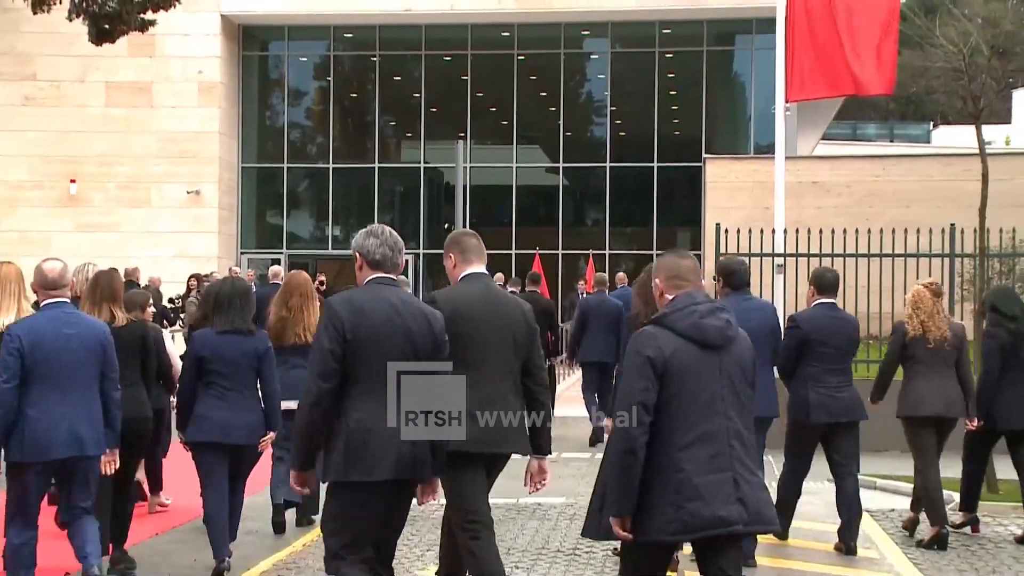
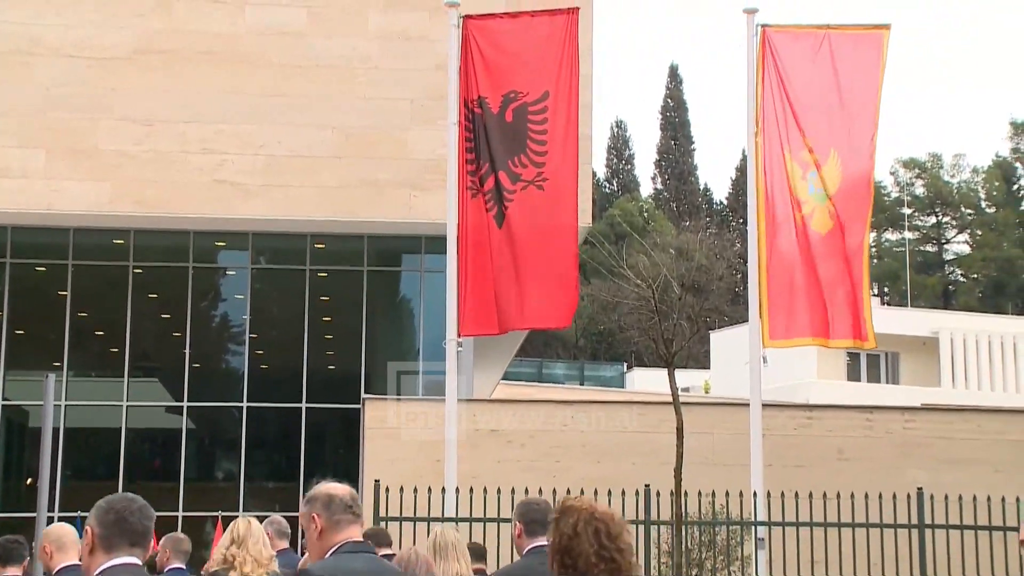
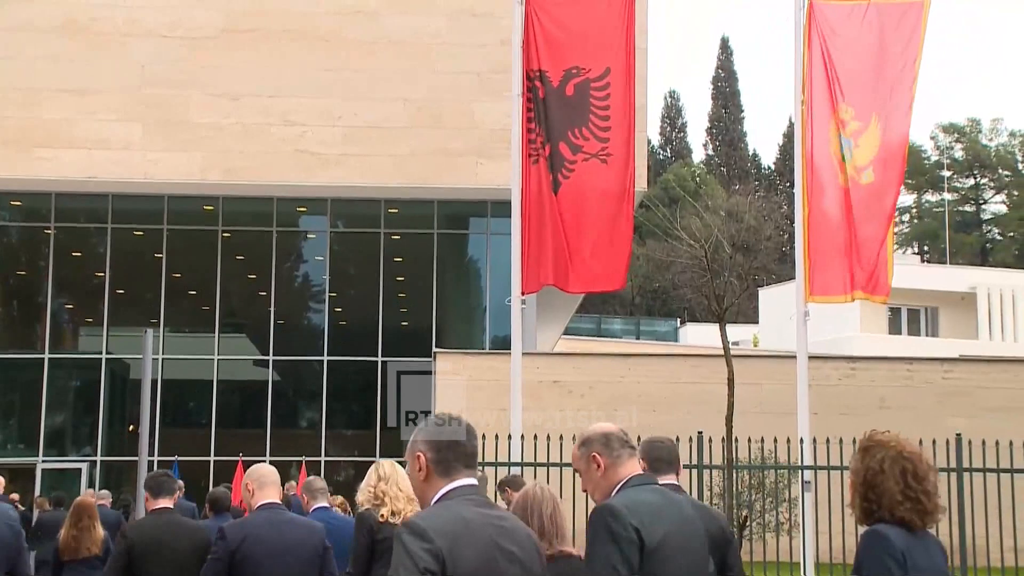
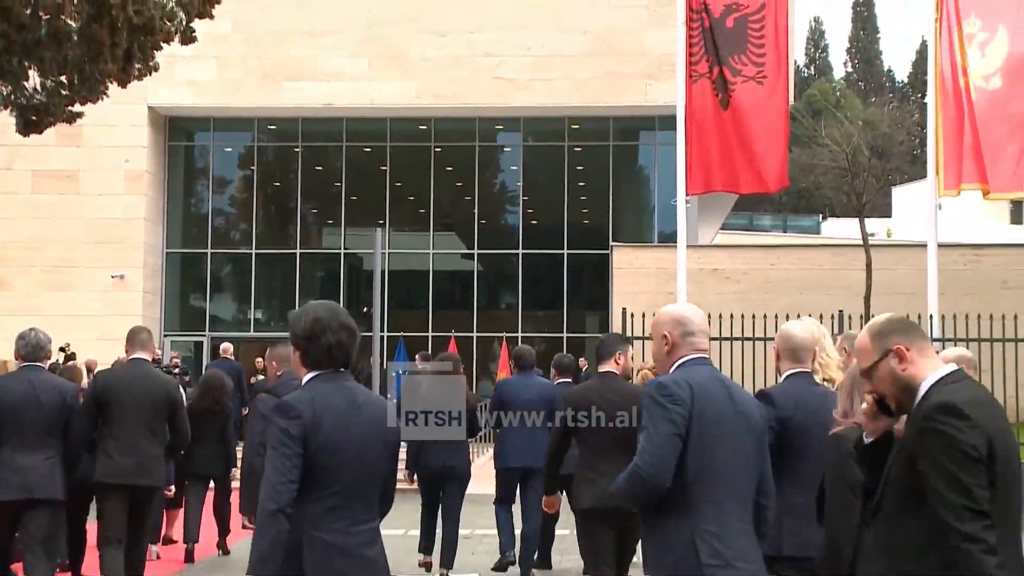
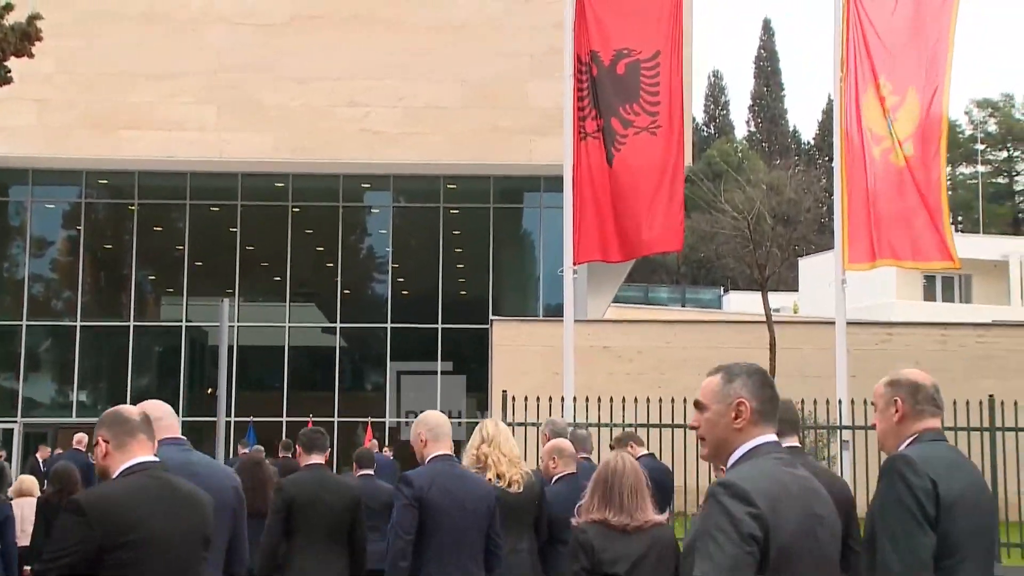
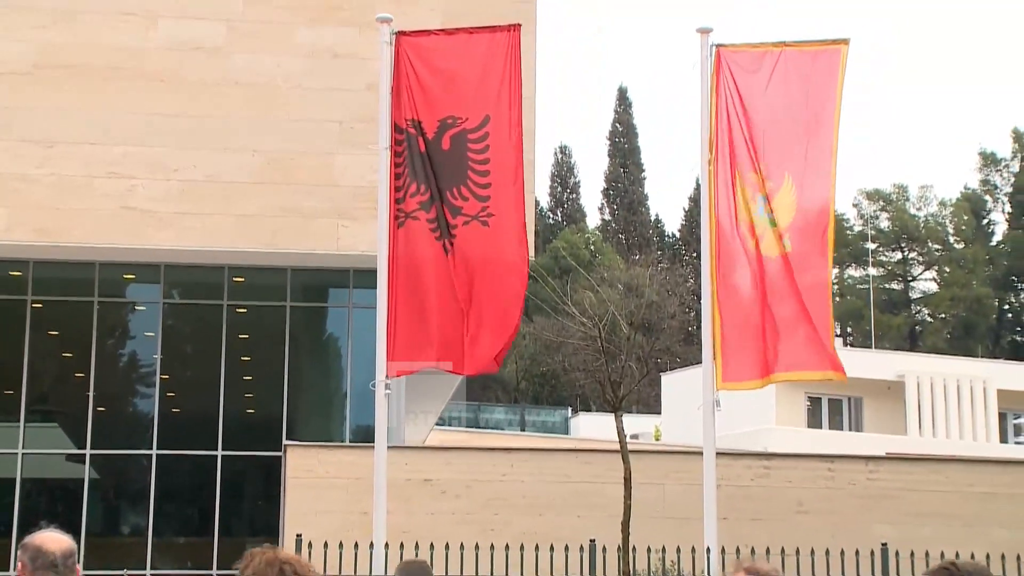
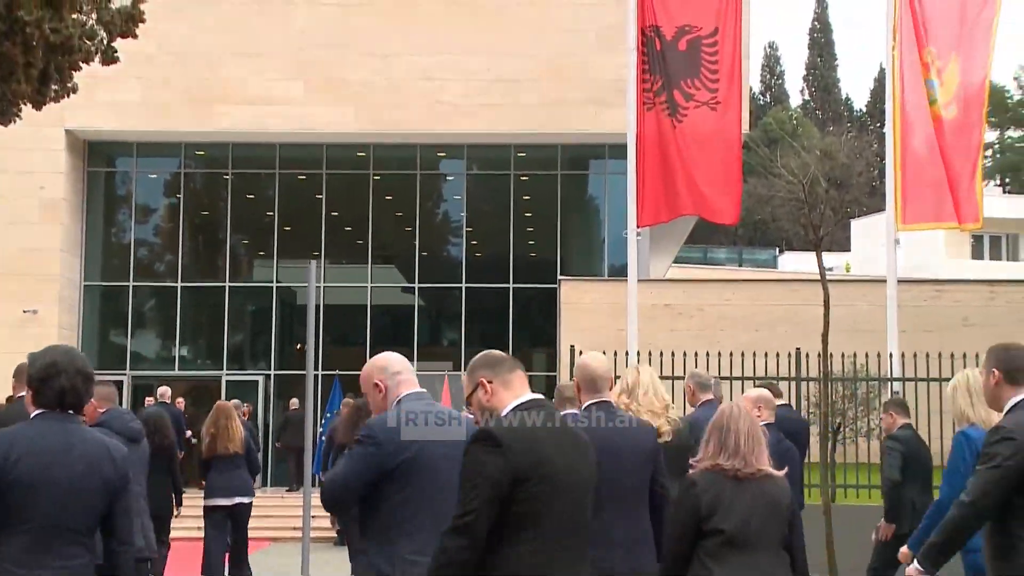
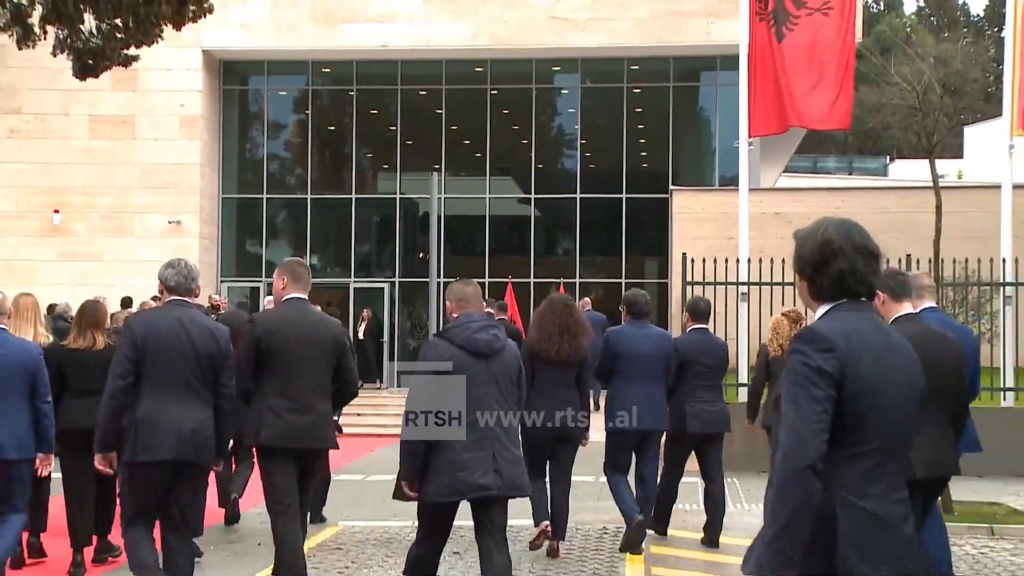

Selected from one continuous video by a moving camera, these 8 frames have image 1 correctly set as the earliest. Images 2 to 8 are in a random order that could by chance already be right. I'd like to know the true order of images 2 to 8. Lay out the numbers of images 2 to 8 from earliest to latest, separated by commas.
8, 4, 7, 5, 3, 2, 6
